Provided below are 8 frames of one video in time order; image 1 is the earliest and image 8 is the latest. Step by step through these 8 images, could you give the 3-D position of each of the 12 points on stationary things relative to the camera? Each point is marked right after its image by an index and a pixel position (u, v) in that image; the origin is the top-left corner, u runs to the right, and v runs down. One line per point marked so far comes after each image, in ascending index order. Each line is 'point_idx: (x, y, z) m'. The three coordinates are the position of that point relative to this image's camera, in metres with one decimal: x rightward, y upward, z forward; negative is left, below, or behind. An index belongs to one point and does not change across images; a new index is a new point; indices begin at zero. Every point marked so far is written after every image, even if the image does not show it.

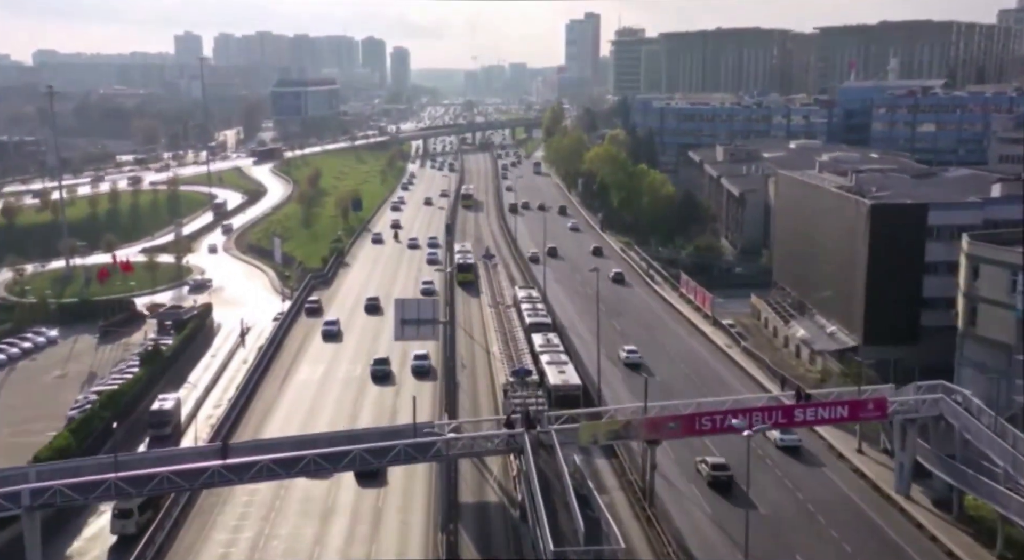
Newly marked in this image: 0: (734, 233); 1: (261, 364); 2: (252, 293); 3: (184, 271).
0: (+4.4, +0.9, +18.8) m
1: (-2.7, -0.9, +10.2) m
2: (-4.5, -0.2, +16.3) m
3: (-6.0, +0.2, +17.3) m
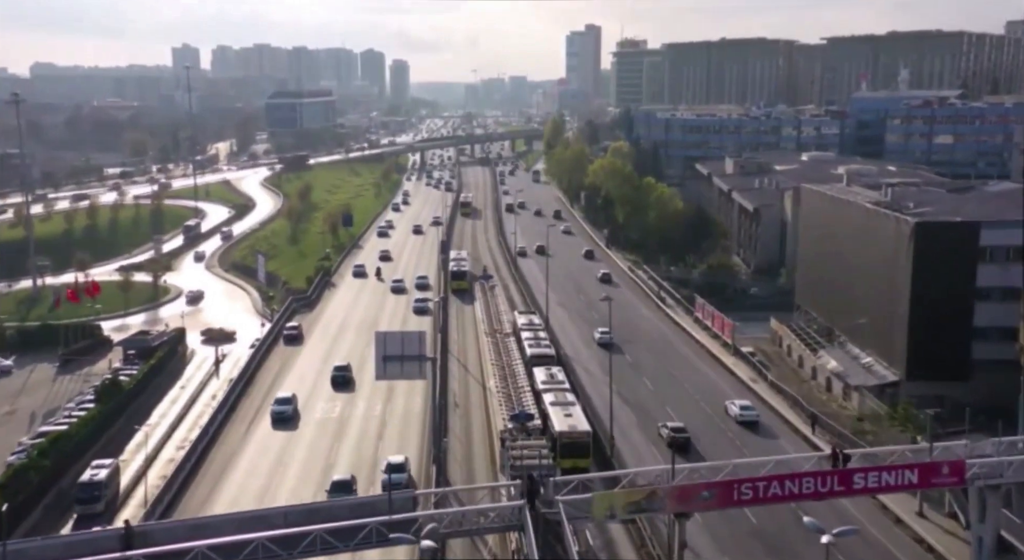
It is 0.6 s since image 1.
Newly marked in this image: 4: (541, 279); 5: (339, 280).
0: (+4.4, +0.5, +17.7) m
1: (-2.7, -1.2, +9.1) m
2: (-4.5, -0.6, +15.2) m
3: (-6.0, -0.2, +16.2) m
4: (+0.5, -0.1, +14.8) m
5: (-2.8, 0.0, +15.3) m
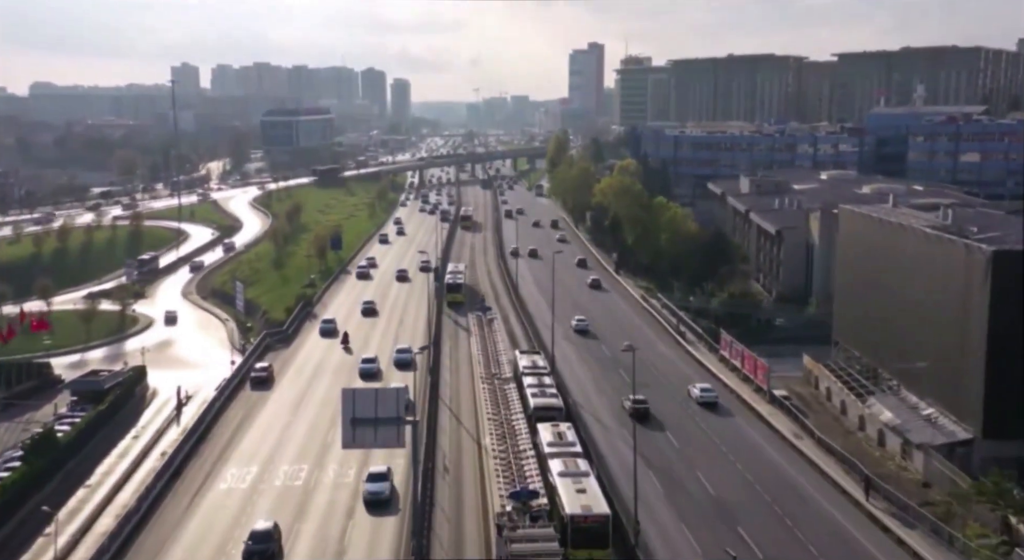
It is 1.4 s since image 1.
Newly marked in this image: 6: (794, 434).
0: (+4.5, 0.0, +16.3) m
1: (-2.7, -1.5, +7.6) m
2: (-4.5, -1.0, +13.7) m
3: (-6.0, -0.7, +14.8) m
4: (+0.5, -0.5, +13.4) m
5: (-2.8, -0.4, +13.9) m
6: (+2.5, -1.4, +8.5) m
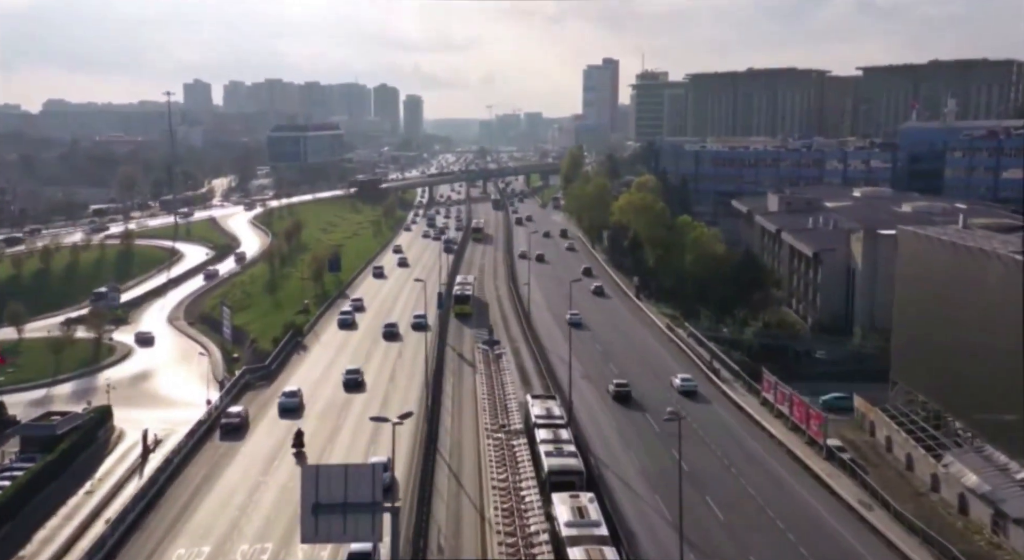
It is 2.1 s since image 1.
0: (+4.6, -0.4, +14.8) m
1: (-2.7, -1.7, +6.3) m
2: (-4.3, -1.3, +12.4) m
3: (-5.8, -1.0, +13.5) m
4: (+0.6, -0.8, +12.0) m
5: (-2.6, -0.8, +12.6) m
6: (+2.6, -1.7, +7.1) m
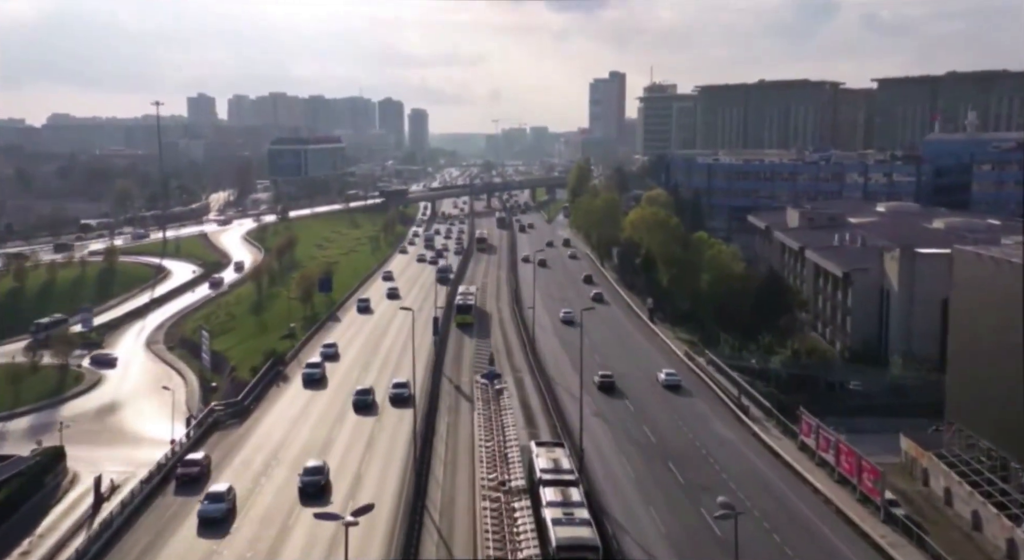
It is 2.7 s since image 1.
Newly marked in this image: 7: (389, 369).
0: (+4.7, -0.7, +13.7) m
1: (-2.7, -1.9, +5.2) m
2: (-4.3, -1.6, +11.3) m
3: (-5.8, -1.3, +12.4) m
4: (+0.7, -1.1, +10.8) m
5: (-2.6, -1.0, +11.4) m
6: (+2.6, -1.9, +5.9) m
7: (-1.5, -1.1, +11.1) m
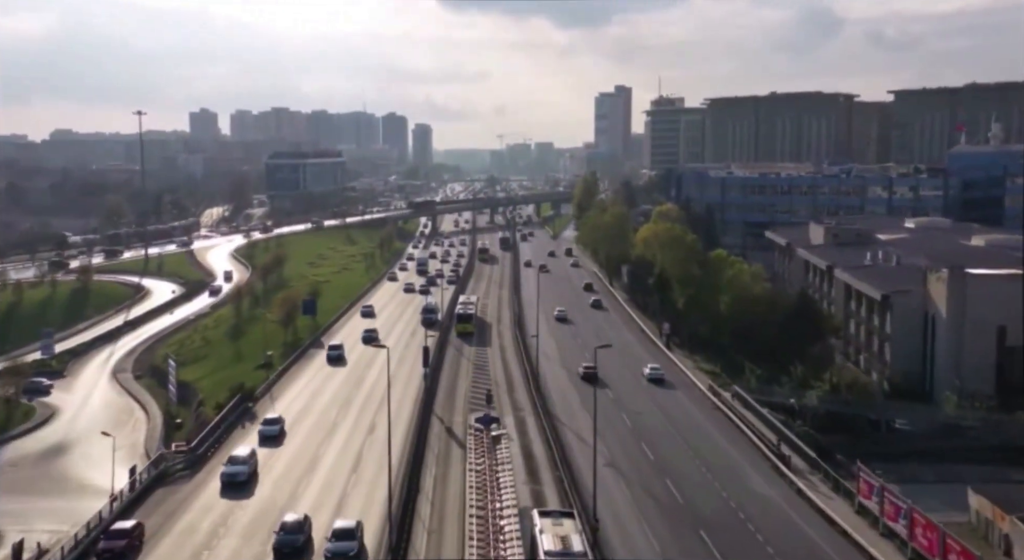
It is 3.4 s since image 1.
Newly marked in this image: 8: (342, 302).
0: (+4.7, -1.0, +12.3) m
1: (-2.7, -2.1, +3.8) m
2: (-4.3, -1.9, +9.9) m
3: (-5.8, -1.6, +11.0) m
4: (+0.7, -1.4, +9.5) m
5: (-2.6, -1.3, +10.1) m
6: (+2.6, -2.0, +4.5) m
7: (-1.5, -1.3, +9.7) m
8: (-3.0, -0.4, +16.7) m
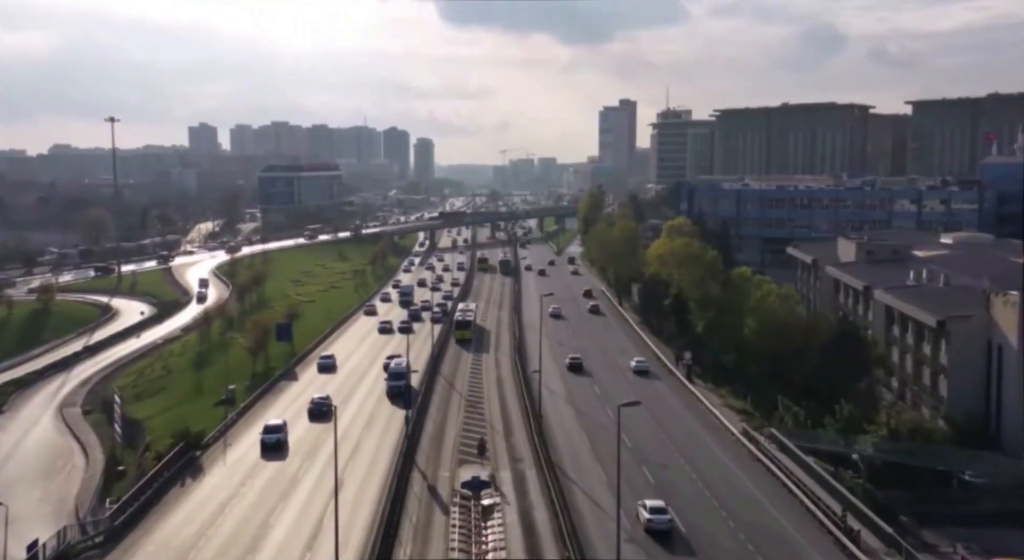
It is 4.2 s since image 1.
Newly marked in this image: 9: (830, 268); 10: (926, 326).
0: (+4.7, -1.3, +10.7) m
1: (-2.7, -2.2, +2.2) m
2: (-4.3, -2.1, +8.3) m
3: (-5.8, -1.8, +9.4) m
4: (+0.6, -1.6, +7.9) m
5: (-2.6, -1.5, +8.5) m
6: (+2.6, -2.2, +2.9) m
7: (-1.5, -1.5, +8.1) m
8: (-3.0, -0.7, +15.1) m
9: (+5.3, +0.2, +15.6) m
10: (+4.8, -0.5, +11.1) m
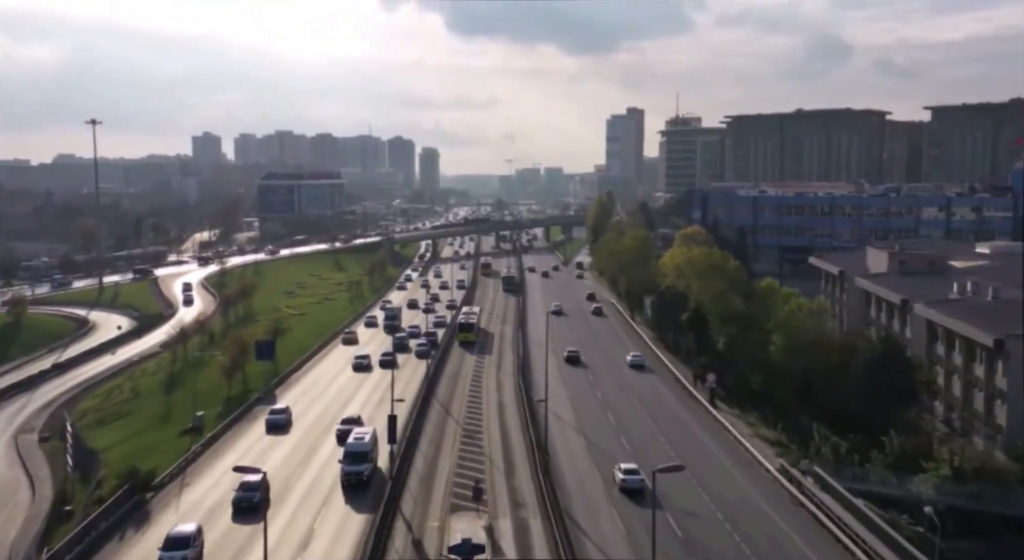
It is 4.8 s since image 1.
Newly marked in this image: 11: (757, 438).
0: (+4.7, -1.4, +9.5) m
1: (-2.8, -2.2, +1.0) m
2: (-4.3, -2.2, +7.2) m
3: (-5.8, -1.9, +8.3) m
4: (+0.6, -1.7, +6.7) m
5: (-2.6, -1.6, +7.3) m
6: (+2.5, -2.2, +1.7) m
7: (-1.5, -1.6, +7.0) m
8: (-2.9, -0.9, +14.0) m
9: (+5.3, 0.0, +14.4) m
10: (+4.8, -0.7, +9.9) m
11: (+2.3, -1.5, +9.2) m
